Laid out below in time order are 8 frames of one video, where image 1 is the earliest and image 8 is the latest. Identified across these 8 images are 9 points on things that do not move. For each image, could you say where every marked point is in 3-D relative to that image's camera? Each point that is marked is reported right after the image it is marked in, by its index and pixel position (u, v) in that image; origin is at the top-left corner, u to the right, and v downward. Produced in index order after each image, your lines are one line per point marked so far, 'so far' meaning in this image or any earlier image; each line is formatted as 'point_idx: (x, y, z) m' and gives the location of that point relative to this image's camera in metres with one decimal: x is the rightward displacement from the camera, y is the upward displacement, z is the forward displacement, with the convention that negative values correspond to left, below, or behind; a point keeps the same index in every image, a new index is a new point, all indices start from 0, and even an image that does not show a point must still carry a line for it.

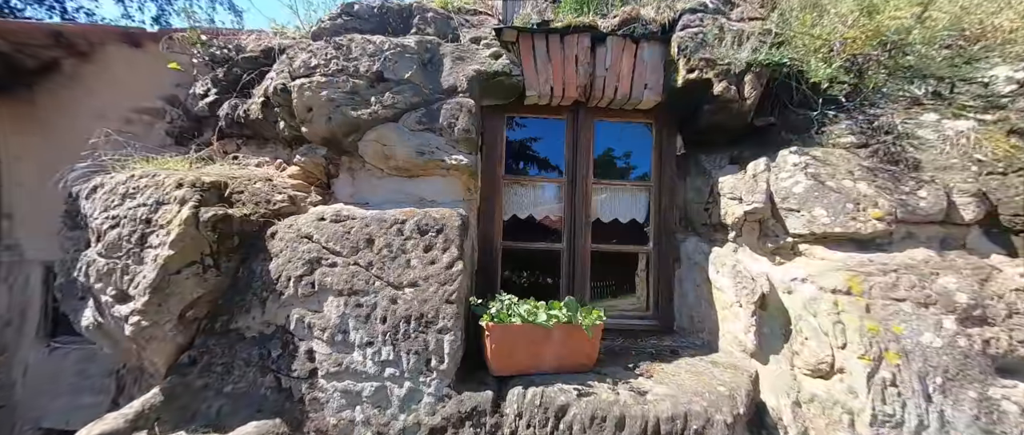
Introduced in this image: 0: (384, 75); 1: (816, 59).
0: (-0.5, +0.6, +1.4) m
1: (+1.4, +0.7, +1.5) m
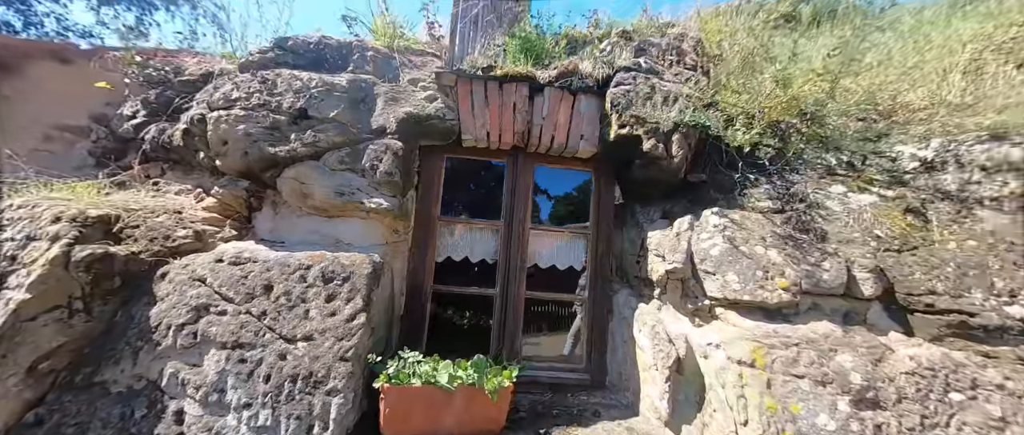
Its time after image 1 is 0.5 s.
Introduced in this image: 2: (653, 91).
0: (-0.8, +0.4, +1.4) m
1: (+1.1, +0.4, +1.5) m
2: (+0.7, +0.6, +1.6) m
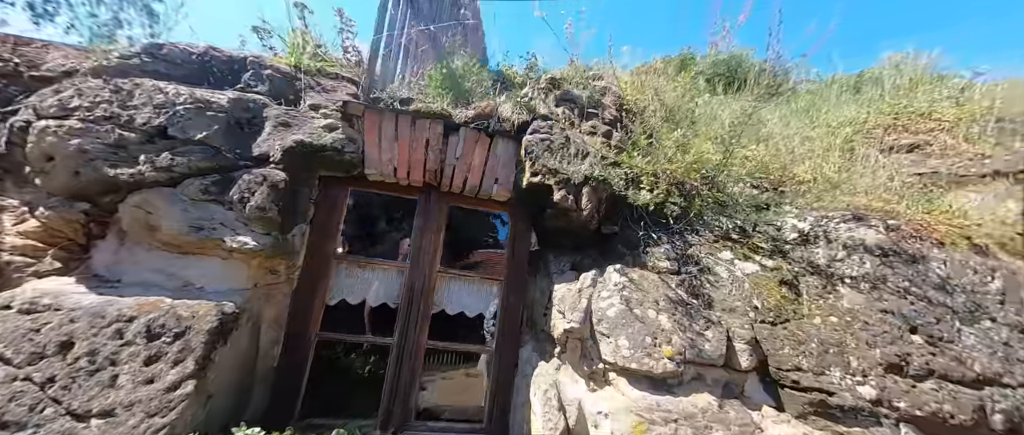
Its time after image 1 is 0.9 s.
0: (-1.2, +0.3, +1.2) m
1: (+0.6, +0.2, +1.6) m
2: (+0.3, +0.4, +1.6) m
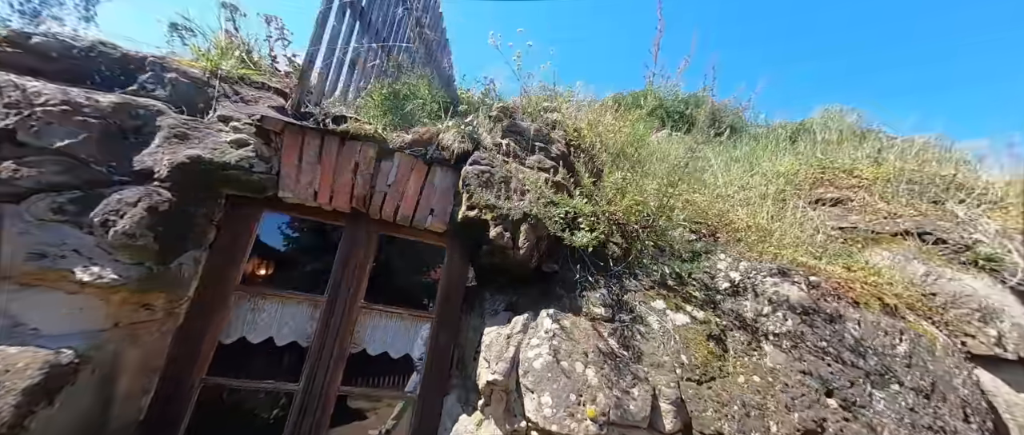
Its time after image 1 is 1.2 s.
0: (-1.5, +0.2, +1.0) m
1: (+0.4, 0.0, +1.5) m
2: (0.0, +0.2, +1.5) m
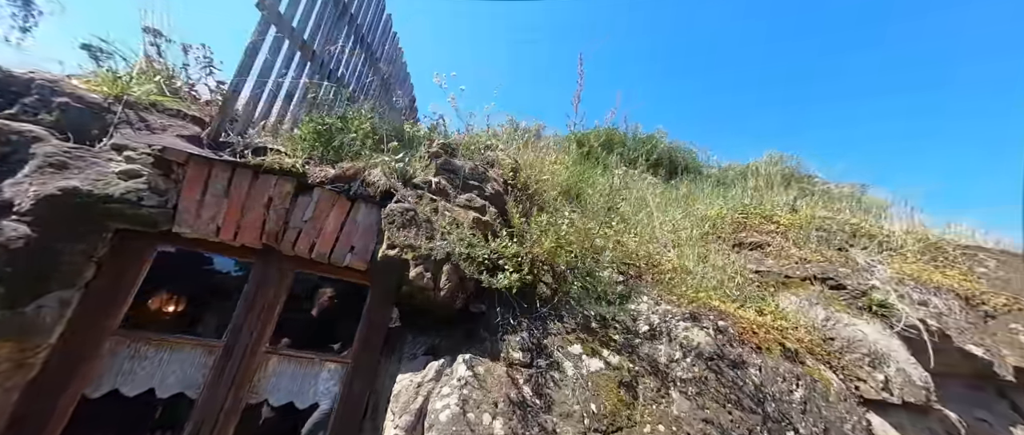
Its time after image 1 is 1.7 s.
0: (-1.7, +0.2, +0.9) m
1: (0.0, -0.2, +1.5) m
2: (-0.4, 0.0, +1.5) m
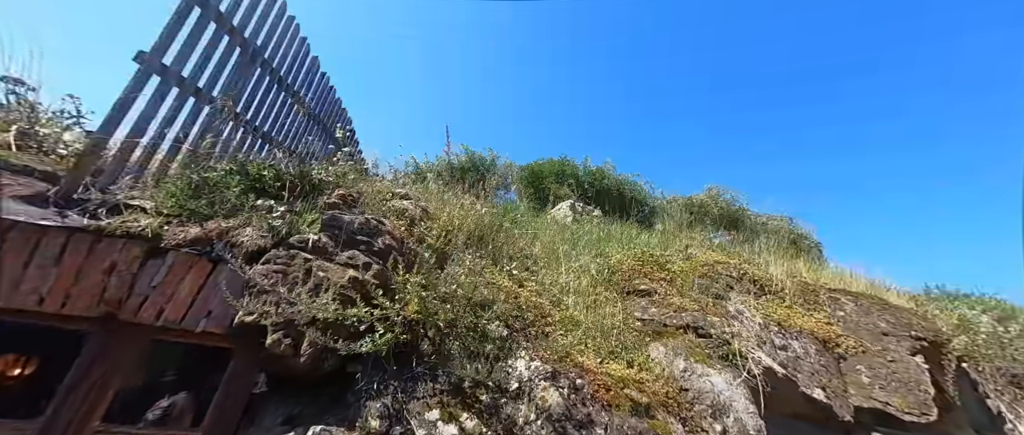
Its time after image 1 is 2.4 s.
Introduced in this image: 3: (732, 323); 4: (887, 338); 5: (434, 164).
0: (-2.3, -0.1, +0.8) m
1: (-0.6, -0.5, +1.6) m
2: (-0.9, -0.3, +1.5) m
3: (+1.4, -0.7, +2.2) m
4: (+2.7, -0.9, +2.4) m
5: (-2.0, +1.5, +9.1) m
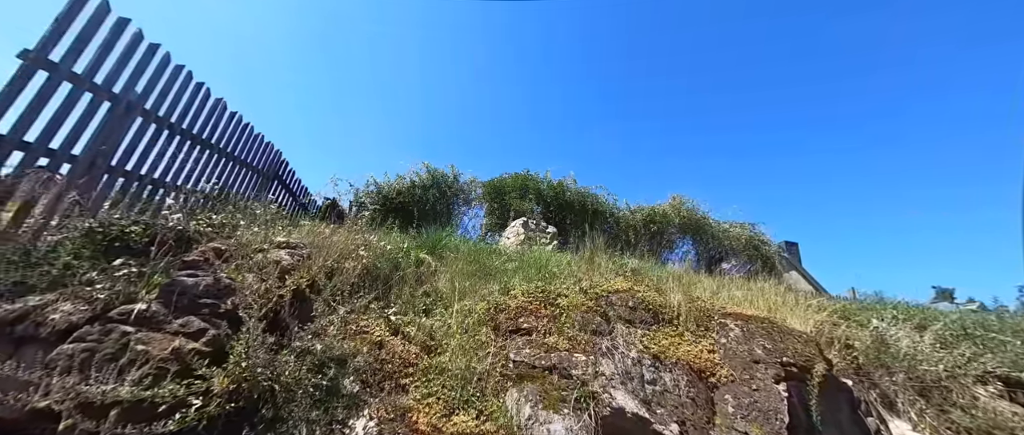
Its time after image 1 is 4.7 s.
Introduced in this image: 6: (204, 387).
0: (-3.1, -0.4, +0.7) m
1: (-1.4, -0.8, +1.6) m
2: (-1.8, -0.6, +1.5) m
3: (+0.6, -1.0, +2.3) m
4: (+1.8, -1.1, +2.5) m
5: (-3.2, +0.9, +9.1) m
6: (-1.4, -0.8, +1.6) m
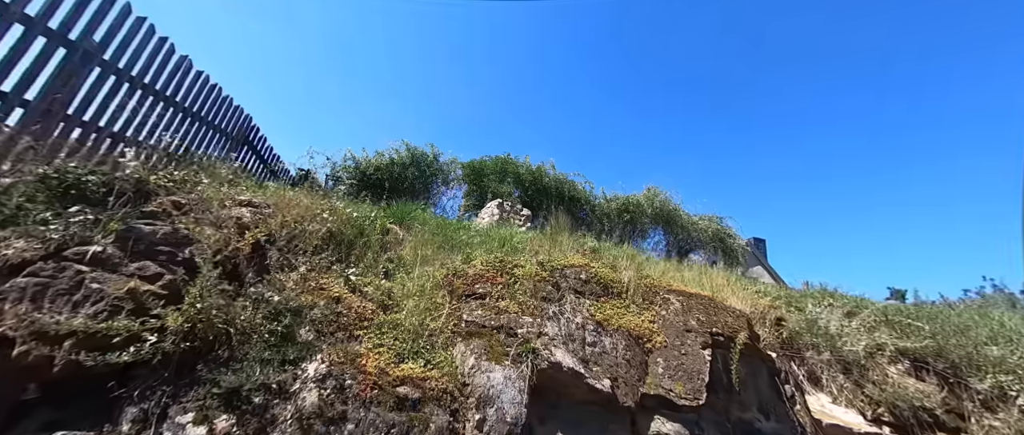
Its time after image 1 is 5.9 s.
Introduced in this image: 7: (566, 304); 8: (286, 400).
0: (-3.3, -0.1, +0.7) m
1: (-1.7, -0.6, +1.6) m
2: (-2.1, -0.3, +1.6) m
3: (+0.3, -0.8, +2.5) m
4: (+1.5, -1.0, +2.8) m
5: (-3.7, +1.6, +9.0) m
6: (-1.7, -0.5, +1.7) m
7: (+0.4, -0.7, +2.7) m
8: (-1.1, -0.9, +1.6) m
